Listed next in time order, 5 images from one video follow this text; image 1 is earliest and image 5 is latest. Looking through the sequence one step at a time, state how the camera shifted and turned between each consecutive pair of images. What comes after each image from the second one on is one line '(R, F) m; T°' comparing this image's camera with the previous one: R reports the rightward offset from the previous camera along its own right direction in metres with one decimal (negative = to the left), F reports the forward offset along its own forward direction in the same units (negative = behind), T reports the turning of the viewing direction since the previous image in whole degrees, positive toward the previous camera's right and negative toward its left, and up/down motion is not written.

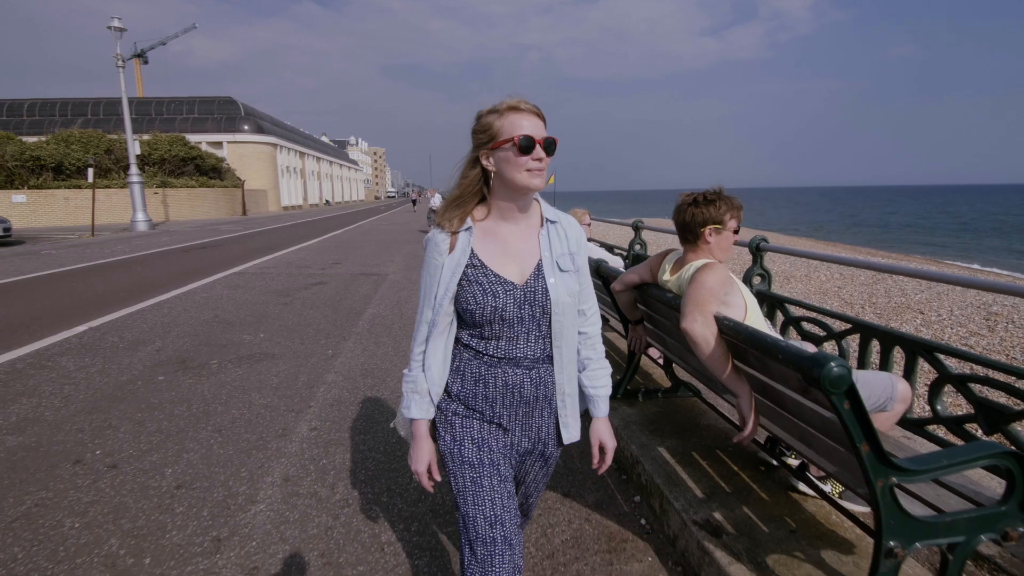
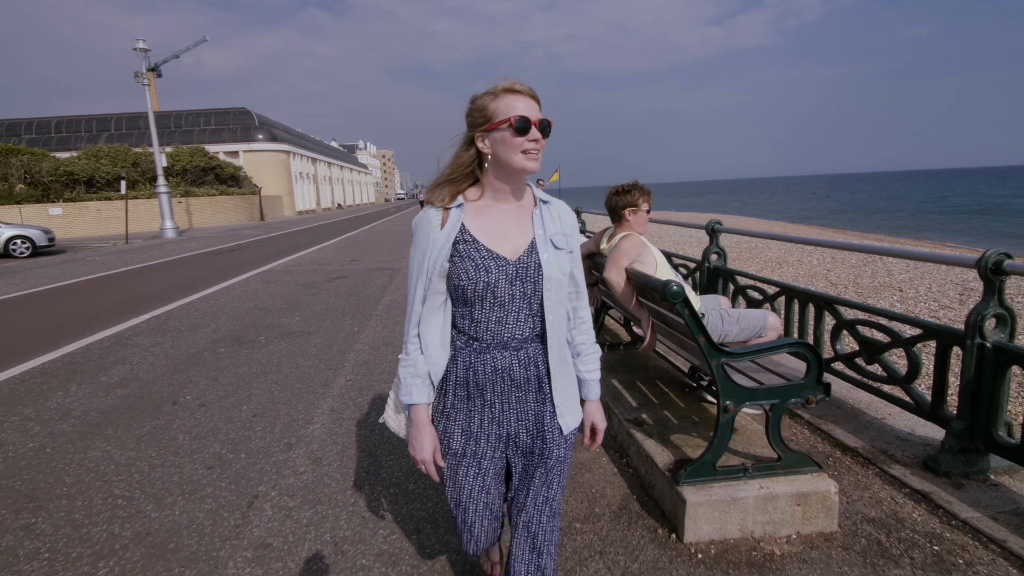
(+0.2, -0.9) m; -1°
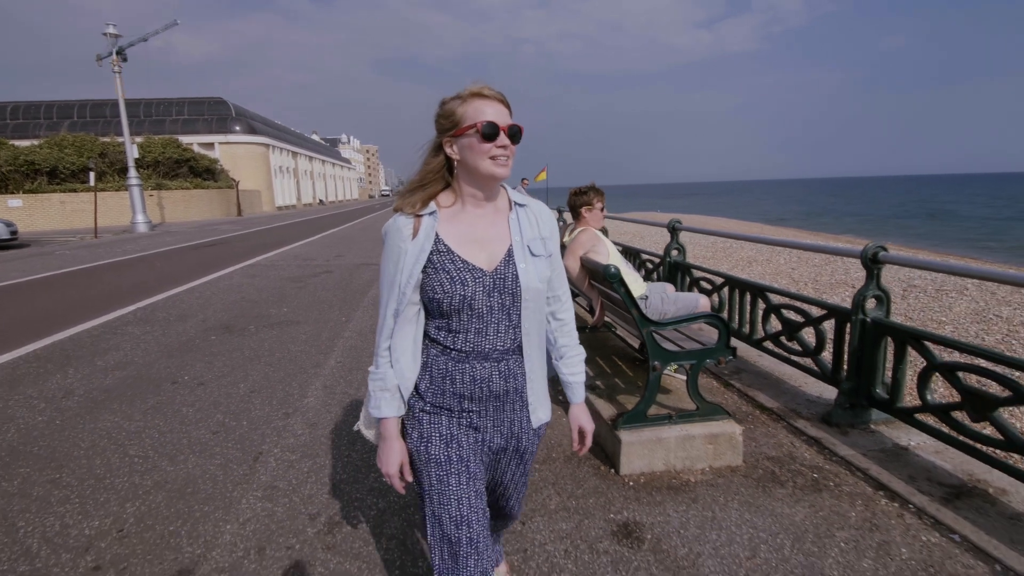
(+0.1, -0.5) m; +3°
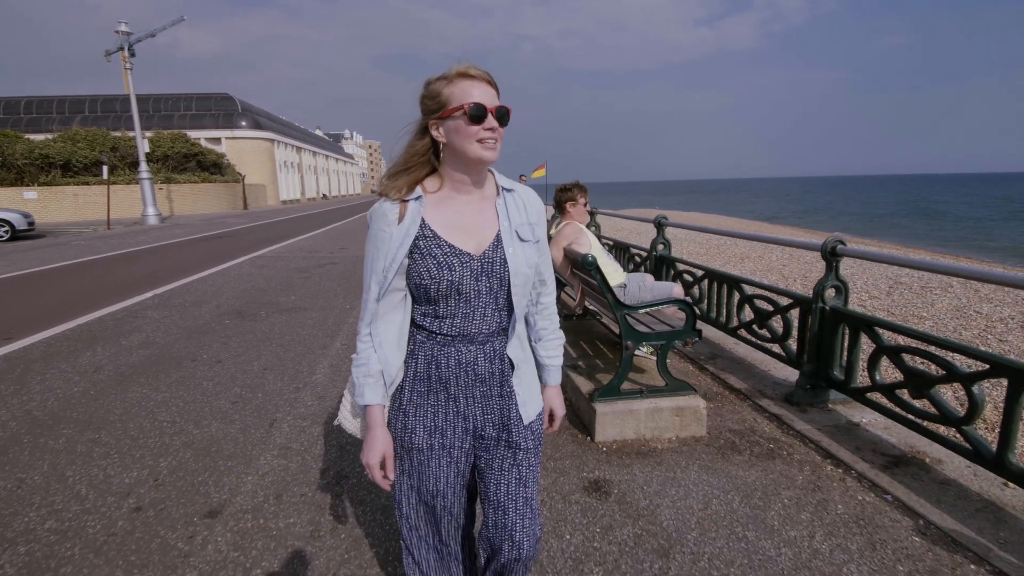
(+0.1, -0.4) m; 0°
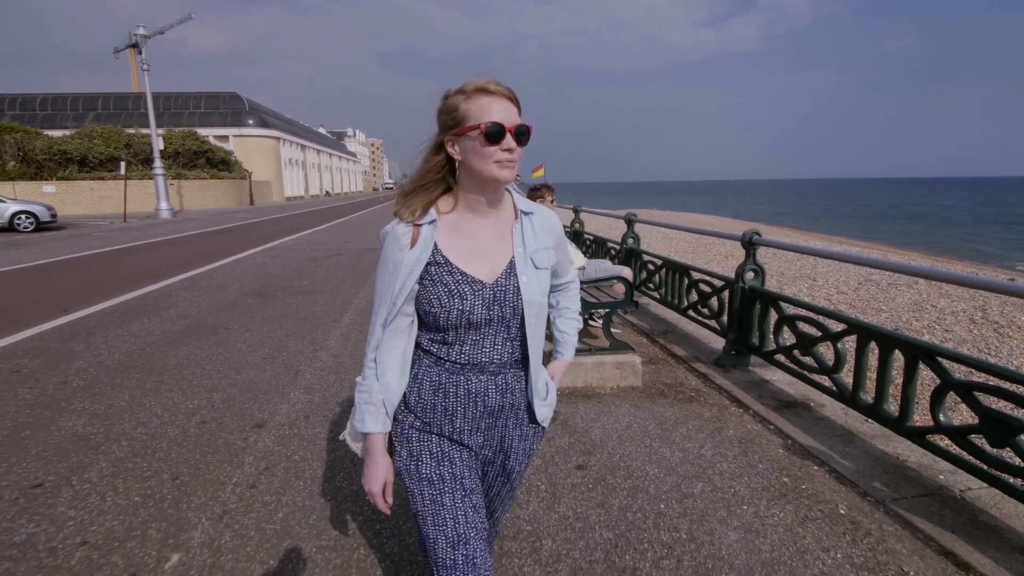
(+0.3, -0.9) m; 0°
